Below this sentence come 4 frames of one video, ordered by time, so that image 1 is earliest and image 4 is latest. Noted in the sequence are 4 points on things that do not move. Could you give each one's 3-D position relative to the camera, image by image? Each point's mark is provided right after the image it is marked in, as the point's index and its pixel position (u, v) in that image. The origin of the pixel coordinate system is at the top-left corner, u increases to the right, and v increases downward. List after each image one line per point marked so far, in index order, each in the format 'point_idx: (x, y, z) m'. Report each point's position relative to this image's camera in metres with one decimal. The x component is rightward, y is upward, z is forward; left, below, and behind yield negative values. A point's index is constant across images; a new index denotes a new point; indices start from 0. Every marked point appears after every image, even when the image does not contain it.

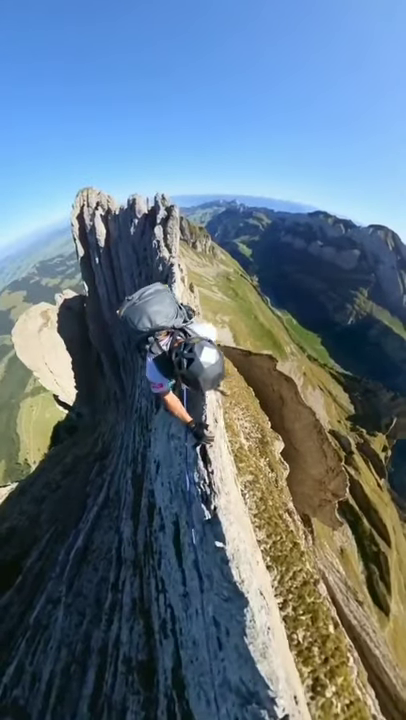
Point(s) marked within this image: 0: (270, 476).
0: (+2.3, -4.2, +20.2) m
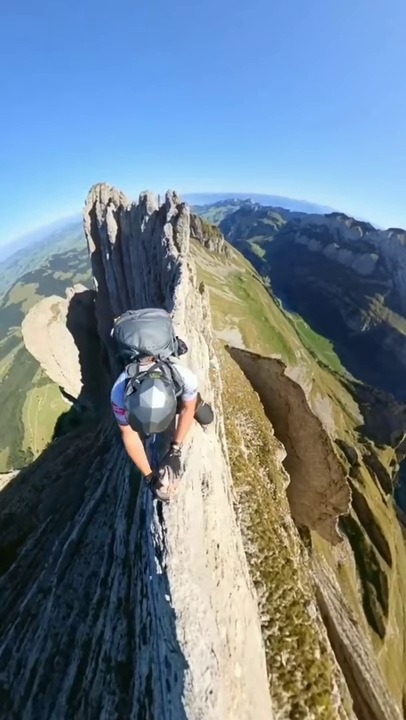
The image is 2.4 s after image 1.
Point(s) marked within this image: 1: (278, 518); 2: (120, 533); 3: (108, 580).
0: (+2.4, -4.3, +19.7) m
1: (+2.7, -5.2, +18.9) m
2: (-3.3, -6.7, +21.5) m
3: (-3.6, -8.2, +20.4) m
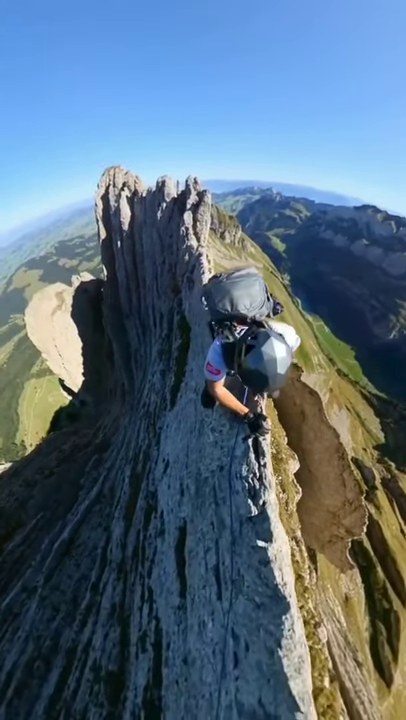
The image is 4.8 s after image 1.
0: (+2.5, -4.5, +18.0) m
1: (+2.7, -5.3, +17.2) m
2: (-3.2, -6.5, +20.4) m
3: (-3.7, -7.9, +19.4) m
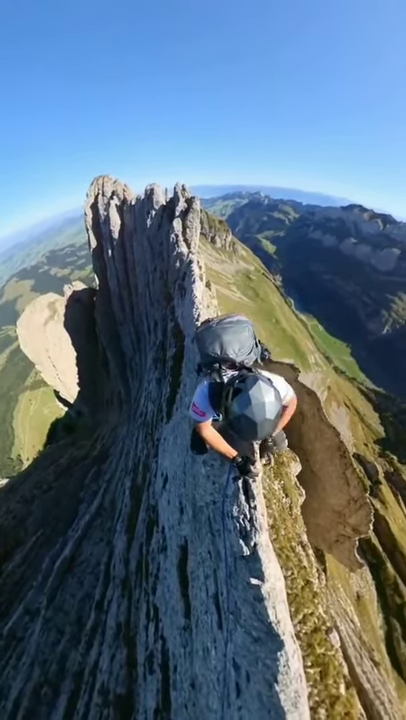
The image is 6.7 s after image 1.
0: (+2.6, -4.6, +17.8) m
1: (+2.8, -5.3, +17.0) m
2: (-3.1, -6.9, +19.8) m
3: (-3.5, -8.3, +18.7) m
